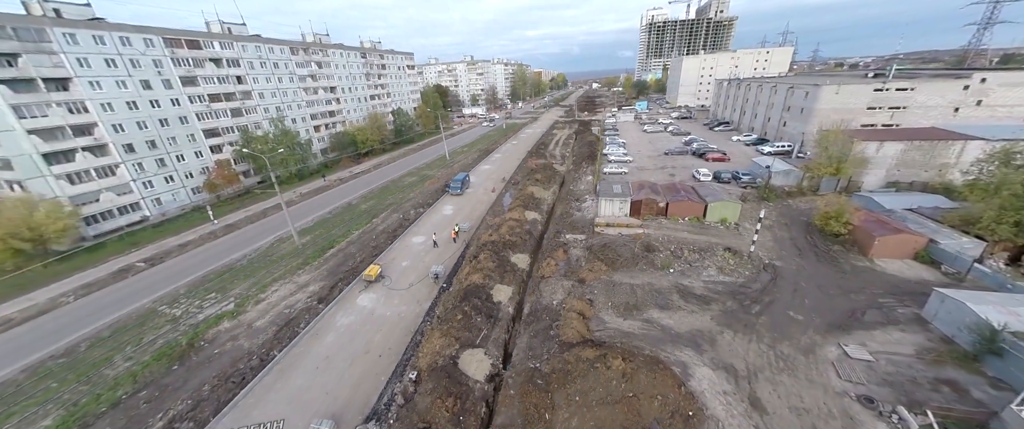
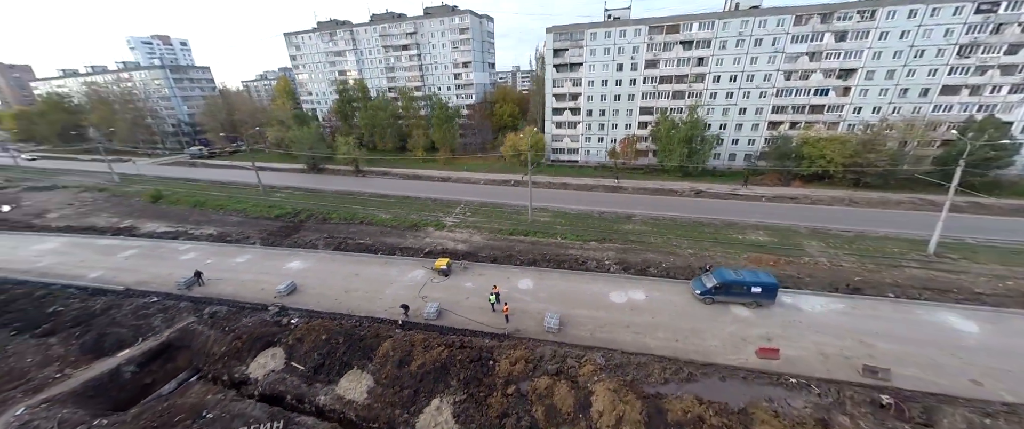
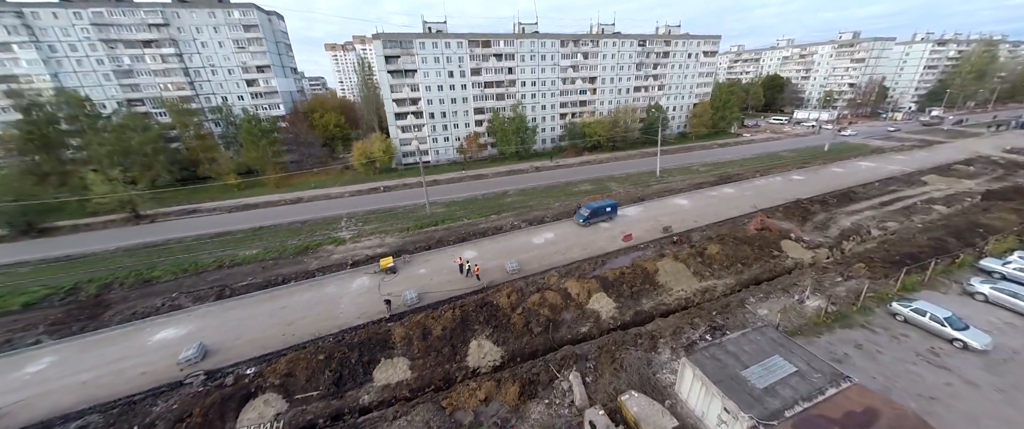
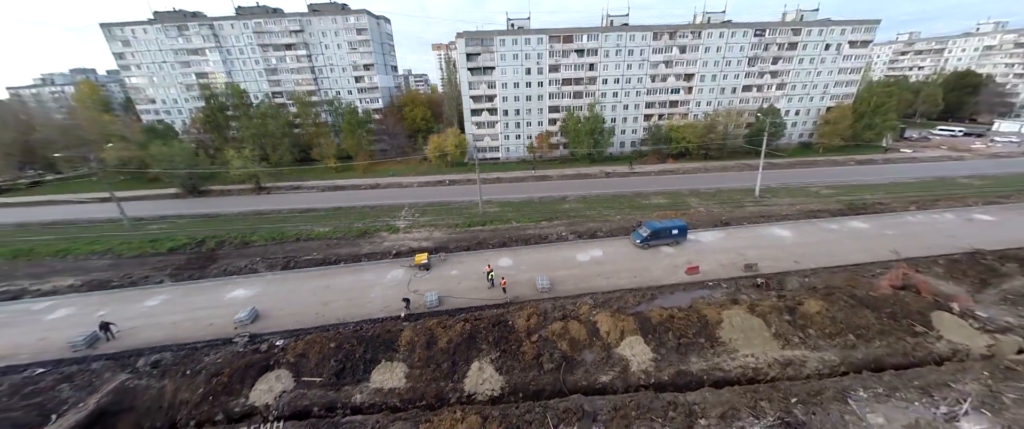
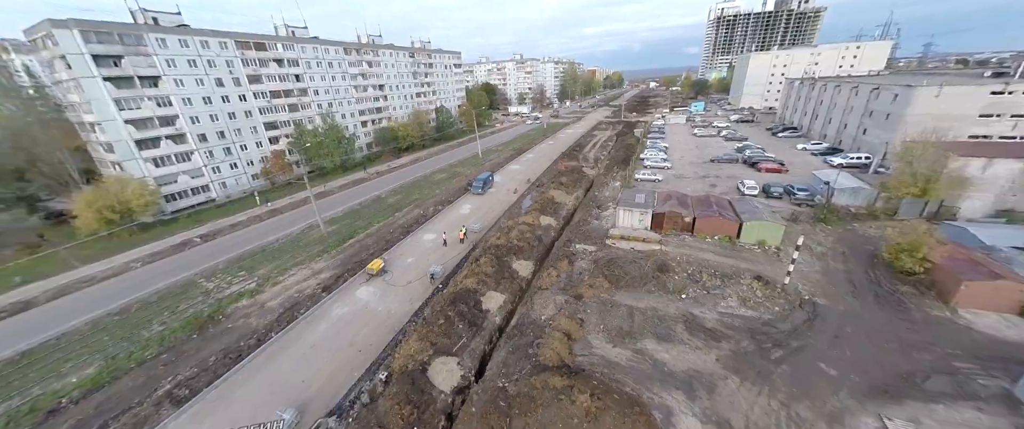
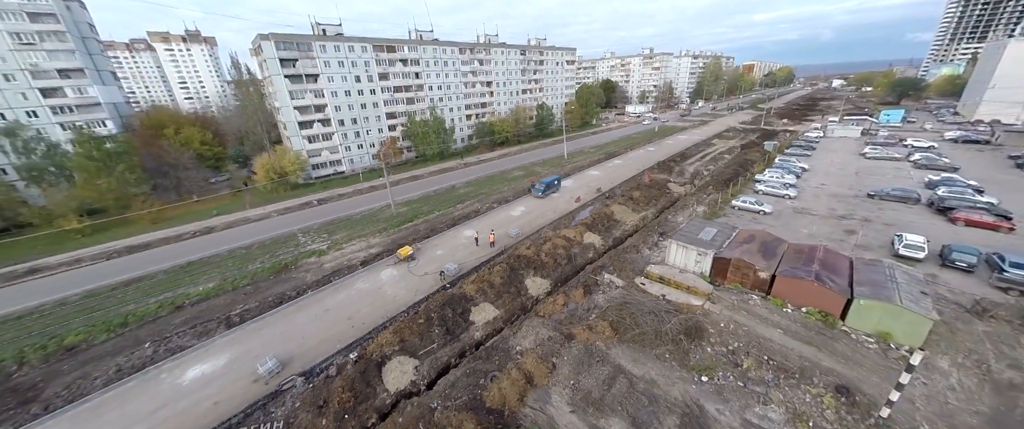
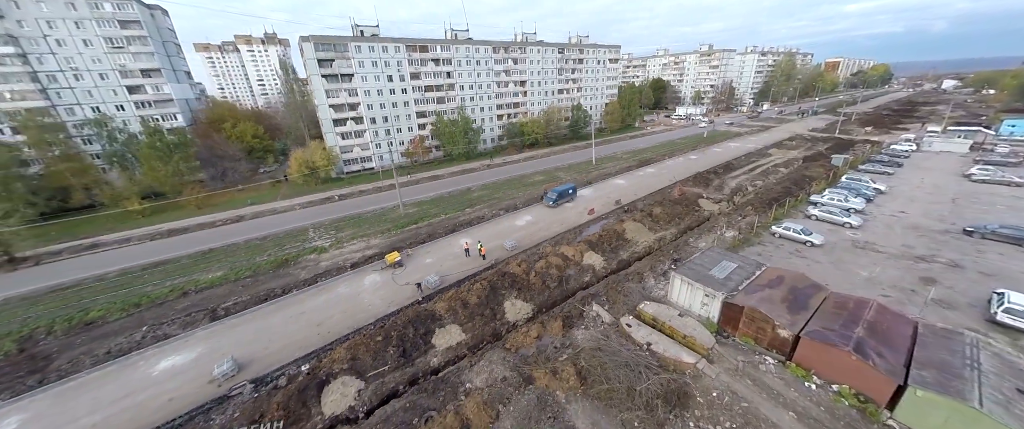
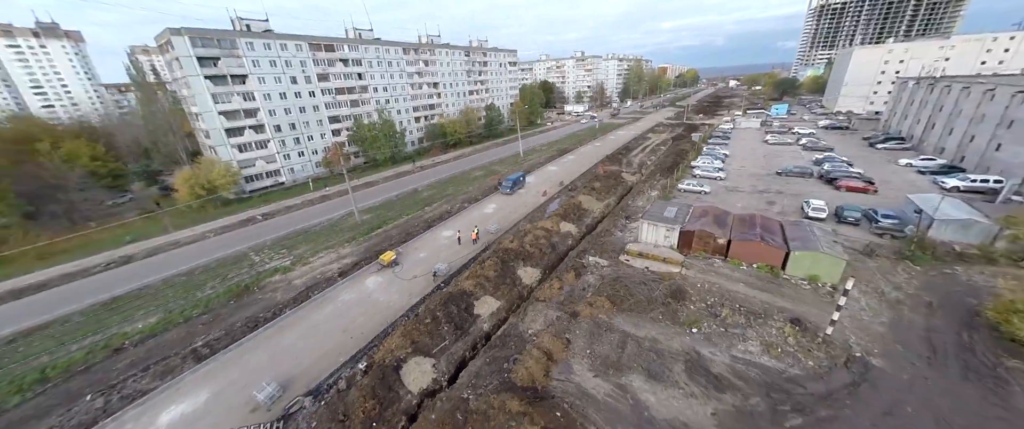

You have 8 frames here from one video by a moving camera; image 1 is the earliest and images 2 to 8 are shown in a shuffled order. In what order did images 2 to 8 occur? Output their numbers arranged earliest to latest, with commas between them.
5, 8, 6, 7, 3, 4, 2
